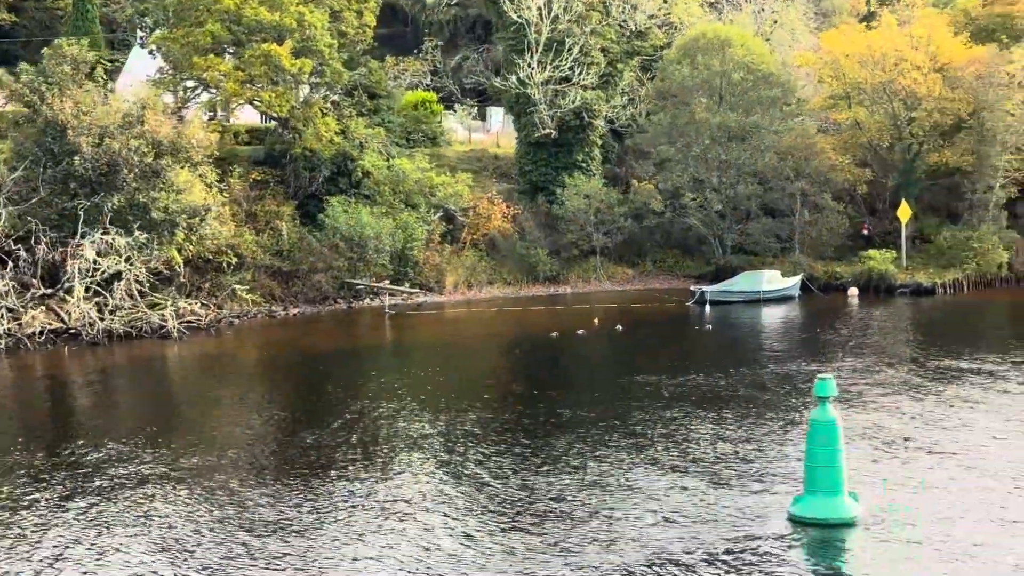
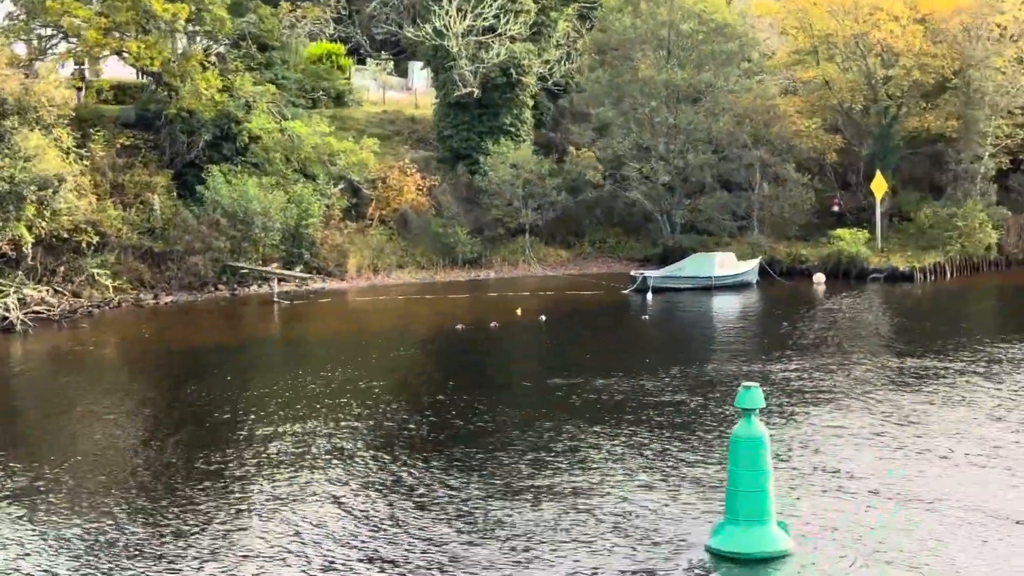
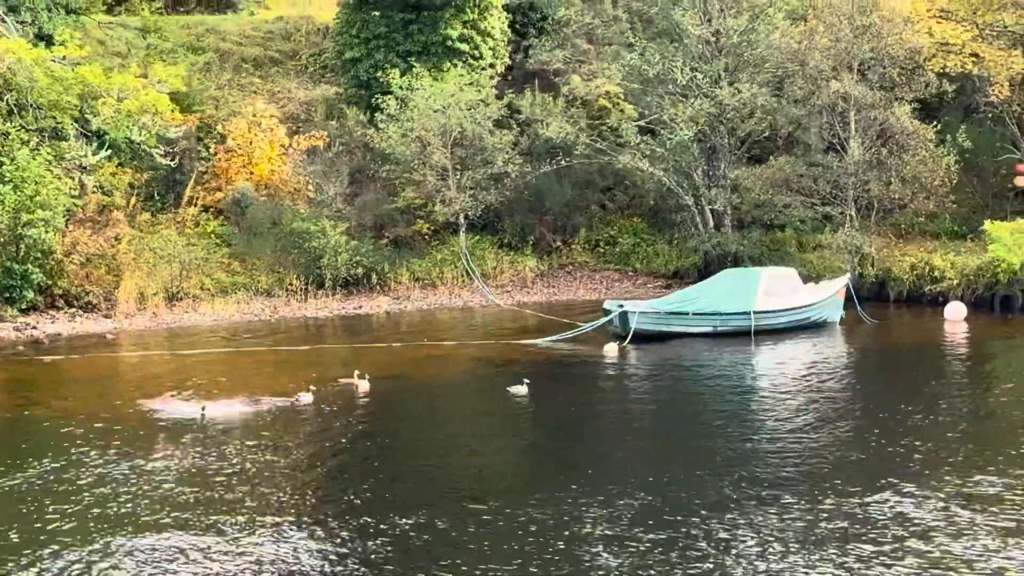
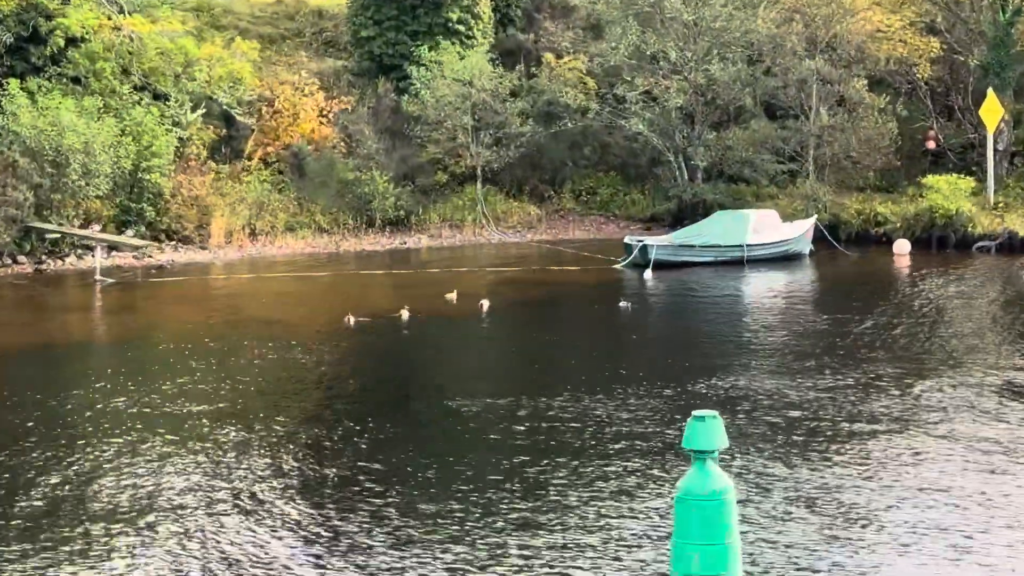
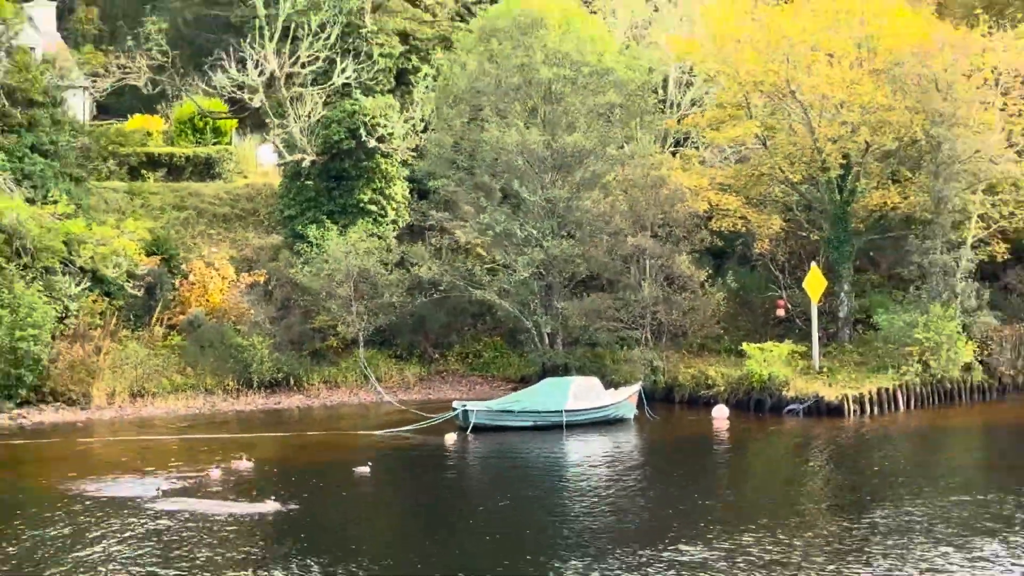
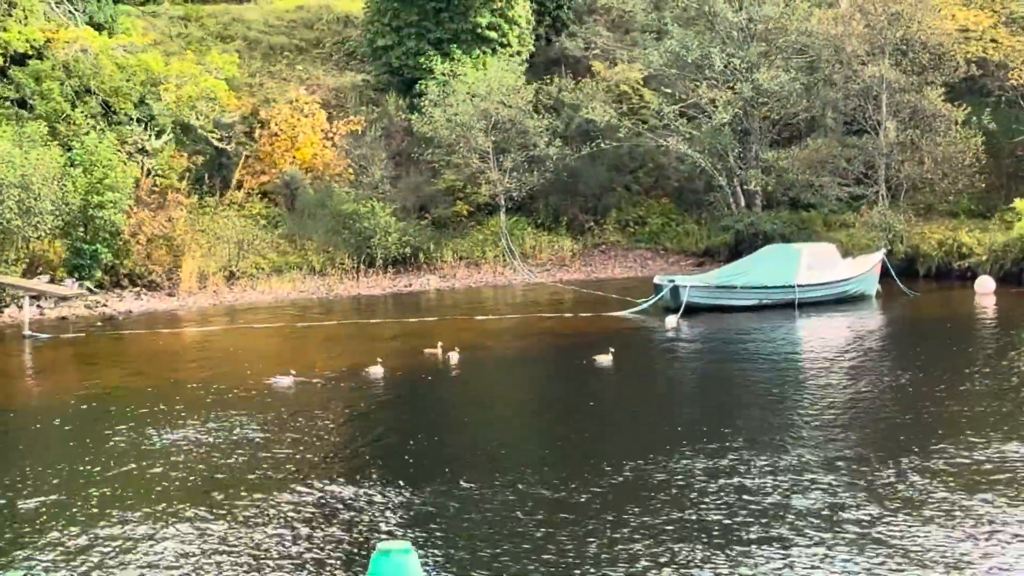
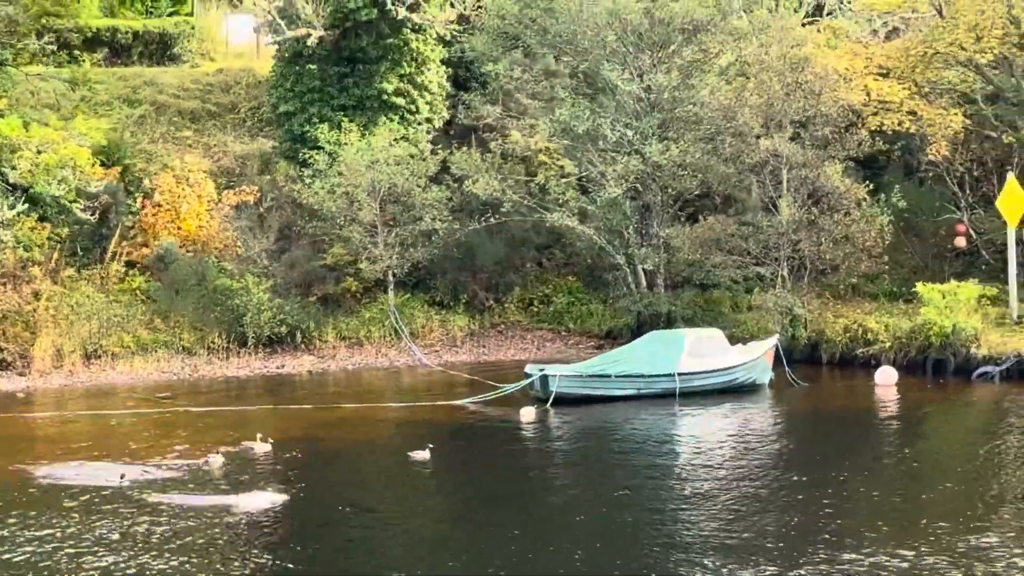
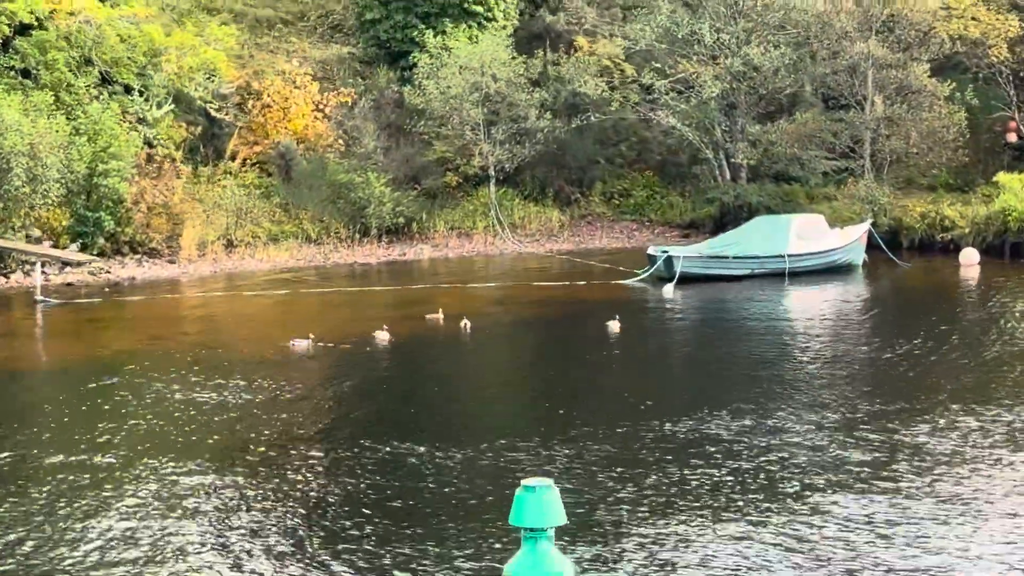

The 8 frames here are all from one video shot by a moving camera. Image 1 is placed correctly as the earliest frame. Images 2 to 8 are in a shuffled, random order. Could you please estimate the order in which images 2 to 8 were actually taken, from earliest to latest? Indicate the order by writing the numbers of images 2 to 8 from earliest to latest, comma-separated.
2, 4, 8, 6, 3, 7, 5
